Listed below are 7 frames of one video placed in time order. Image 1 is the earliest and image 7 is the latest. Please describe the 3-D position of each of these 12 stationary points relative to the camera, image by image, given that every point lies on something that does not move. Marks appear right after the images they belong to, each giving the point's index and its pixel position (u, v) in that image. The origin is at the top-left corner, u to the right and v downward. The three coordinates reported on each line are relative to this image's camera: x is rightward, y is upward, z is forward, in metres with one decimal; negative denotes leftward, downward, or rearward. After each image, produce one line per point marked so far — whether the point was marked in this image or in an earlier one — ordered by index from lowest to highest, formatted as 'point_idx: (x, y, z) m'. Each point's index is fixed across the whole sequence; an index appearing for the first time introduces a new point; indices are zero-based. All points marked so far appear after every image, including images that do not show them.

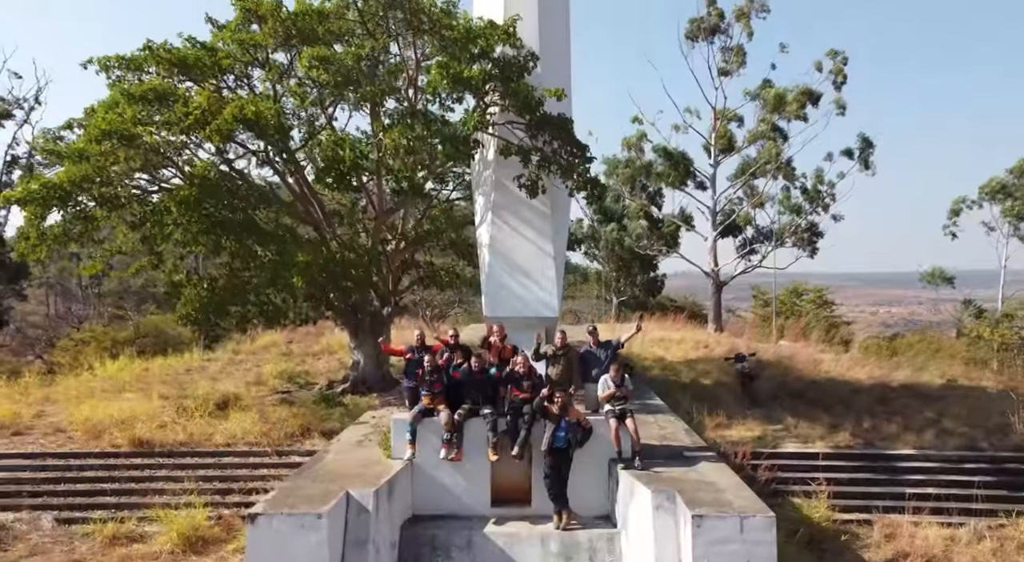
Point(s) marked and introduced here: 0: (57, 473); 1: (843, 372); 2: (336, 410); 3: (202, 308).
0: (-4.3, -1.8, +7.2) m
1: (+5.2, -1.4, +11.9) m
2: (-2.2, -1.6, +9.3) m
3: (-3.3, -0.3, +8.3) m
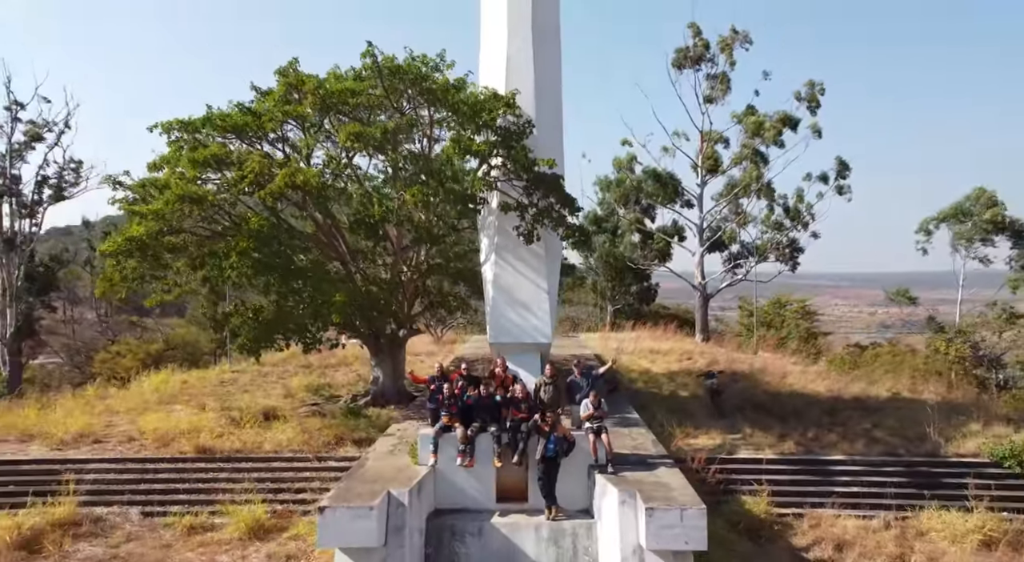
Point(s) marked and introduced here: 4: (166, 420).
0: (-4.3, -2.2, +8.8) m
1: (+5.2, -1.8, +13.4) m
2: (-2.2, -2.0, +10.8) m
3: (-3.3, -0.7, +9.8) m
4: (-4.6, -1.9, +10.2) m
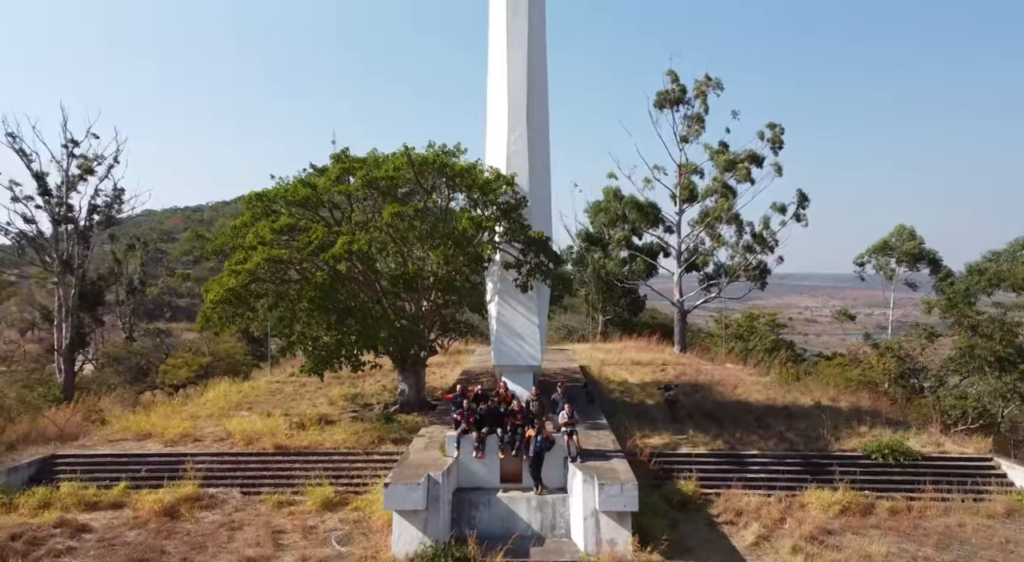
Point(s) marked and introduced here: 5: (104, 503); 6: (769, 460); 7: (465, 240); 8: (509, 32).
0: (-4.3, -2.9, +11.8) m
1: (+5.2, -2.5, +16.5) m
2: (-2.2, -2.6, +13.8) m
3: (-3.3, -1.3, +12.9) m
4: (-4.7, -2.5, +13.3) m
5: (-5.7, -3.1, +10.7) m
6: (+4.0, -2.7, +11.7) m
7: (-0.8, +0.7, +12.6) m
8: (-0.1, +4.4, +13.5) m
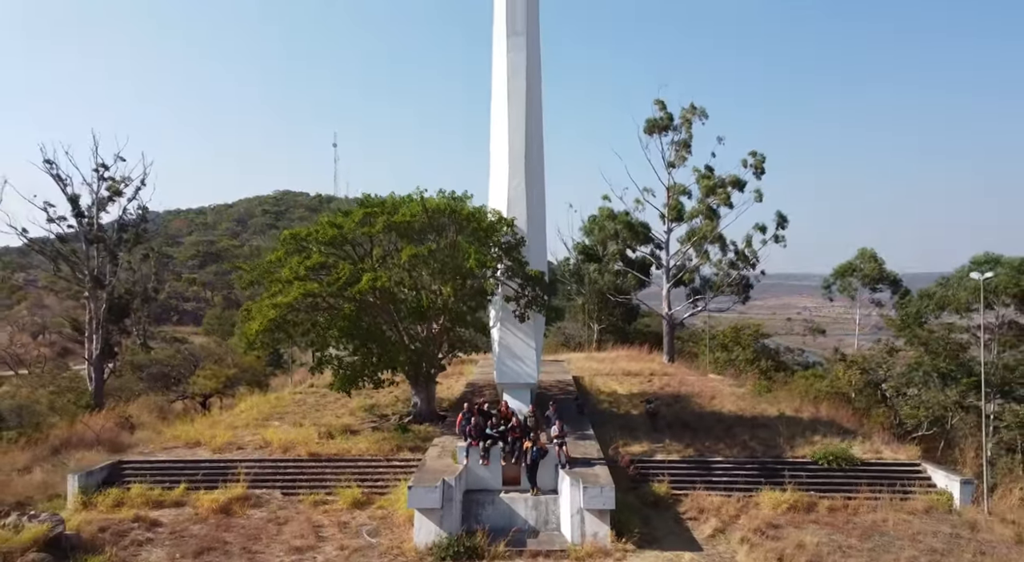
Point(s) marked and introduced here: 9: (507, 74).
0: (-4.3, -3.4, +13.8) m
1: (+5.2, -3.0, +18.5) m
2: (-2.2, -3.2, +15.9) m
3: (-3.3, -1.9, +14.9) m
4: (-4.7, -3.1, +15.3) m
5: (-5.7, -3.7, +12.7) m
6: (+4.0, -3.3, +13.7) m
7: (-0.8, +0.1, +14.6) m
8: (-0.1, +3.8, +15.6) m
9: (-0.1, +4.2, +15.6) m
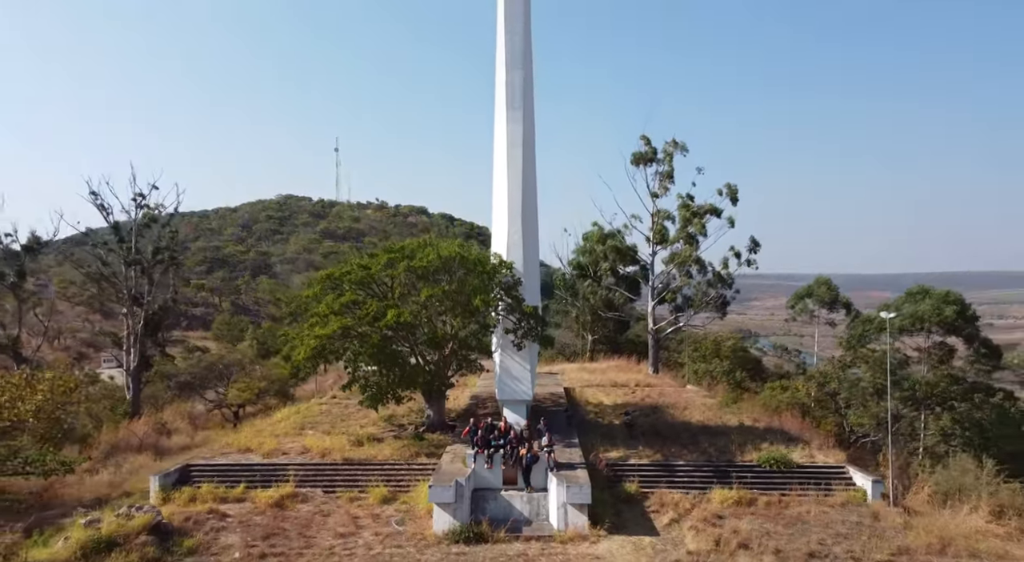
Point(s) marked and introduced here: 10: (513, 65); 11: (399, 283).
0: (-4.4, -4.2, +16.8) m
1: (+5.2, -3.8, +21.5) m
2: (-2.2, -4.0, +18.8) m
3: (-3.3, -2.7, +17.8) m
4: (-4.7, -3.9, +18.2) m
5: (-5.8, -4.5, +15.7) m
6: (+3.9, -4.1, +16.7) m
7: (-0.8, -0.7, +17.6) m
8: (-0.1, +3.0, +18.5) m
9: (-0.1, +3.4, +18.6) m
10: (0.0, +5.3, +18.8) m
11: (-2.7, 0.0, +18.2) m
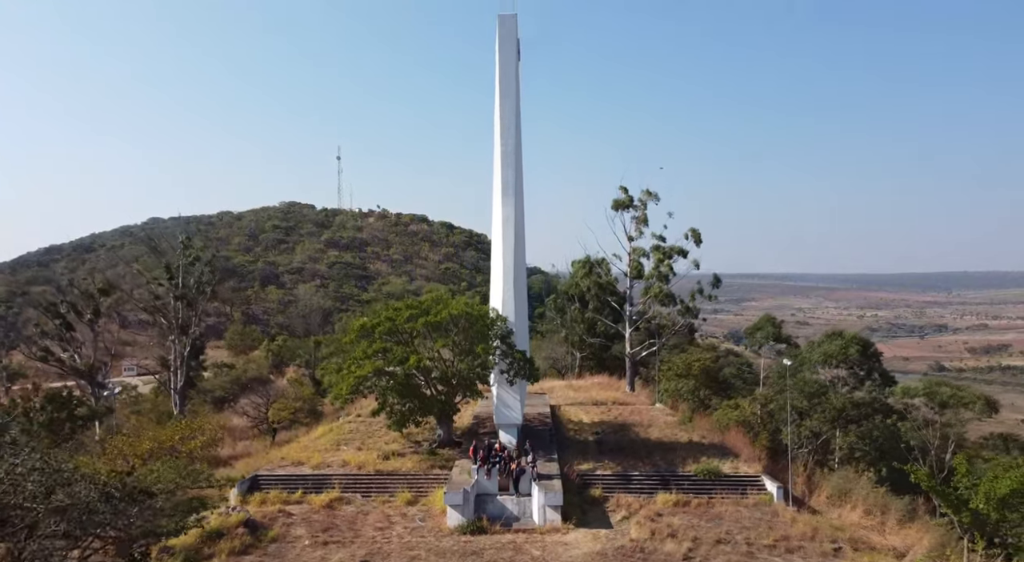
0: (-4.6, -5.7, +21.8) m
1: (+5.0, -5.3, +26.6) m
2: (-2.4, -5.5, +23.9) m
3: (-3.5, -4.2, +22.9) m
4: (-4.9, -5.4, +23.3) m
5: (-6.0, -6.0, +20.7) m
6: (+3.7, -5.6, +21.7) m
7: (-1.0, -2.2, +22.6) m
8: (-0.3, +1.5, +23.6) m
9: (-0.3, +1.9, +23.6) m
10: (-0.2, +3.8, +23.8) m
11: (-2.9, -1.6, +23.2) m
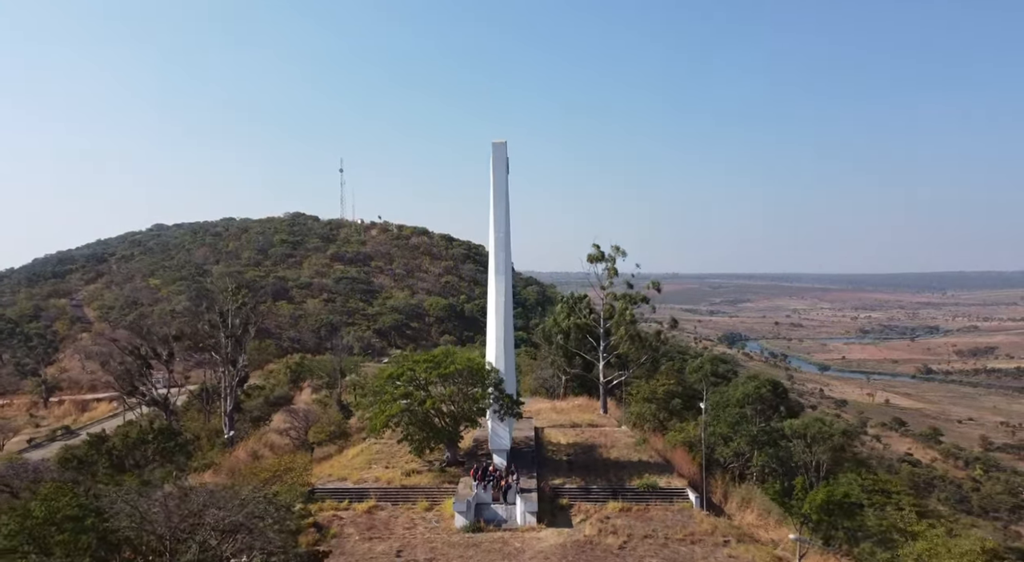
0: (-4.9, -8.2, +29.4) m
1: (+4.6, -7.8, +34.2) m
2: (-2.8, -8.0, +31.4) m
3: (-3.9, -6.7, +30.4) m
4: (-5.3, -7.9, +30.8) m
5: (-6.3, -8.5, +28.3) m
6: (+3.4, -8.1, +29.3) m
7: (-1.4, -4.7, +30.2) m
8: (-0.7, -0.9, +31.1) m
9: (-0.7, -0.5, +31.2) m
10: (-0.6, +1.4, +31.4) m
11: (-3.3, -4.0, +30.8) m
